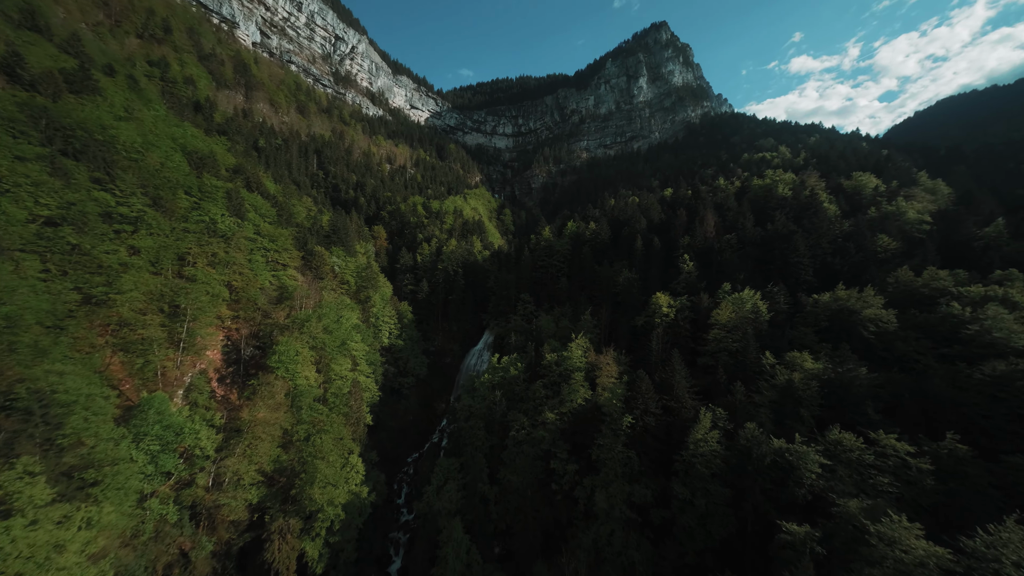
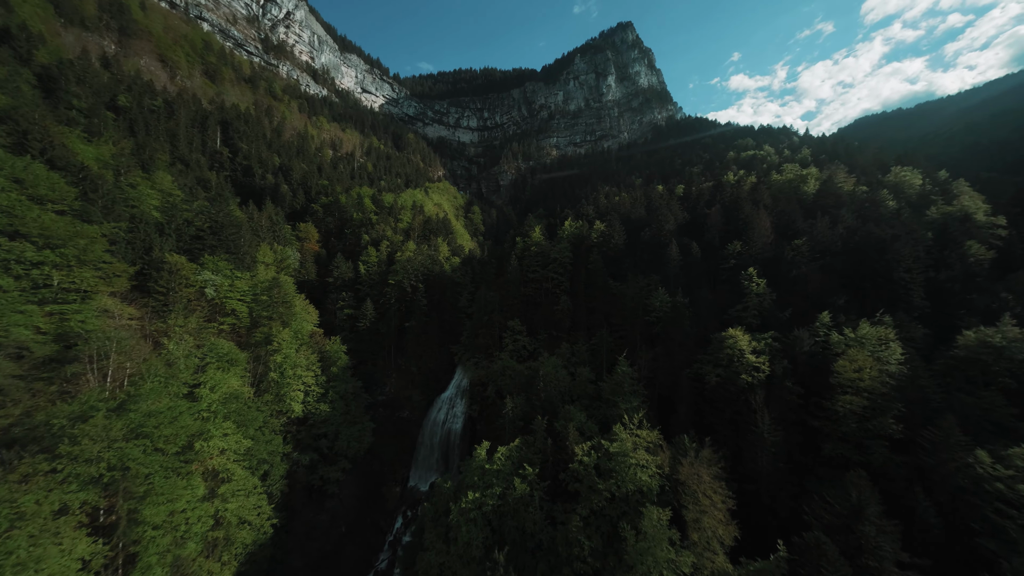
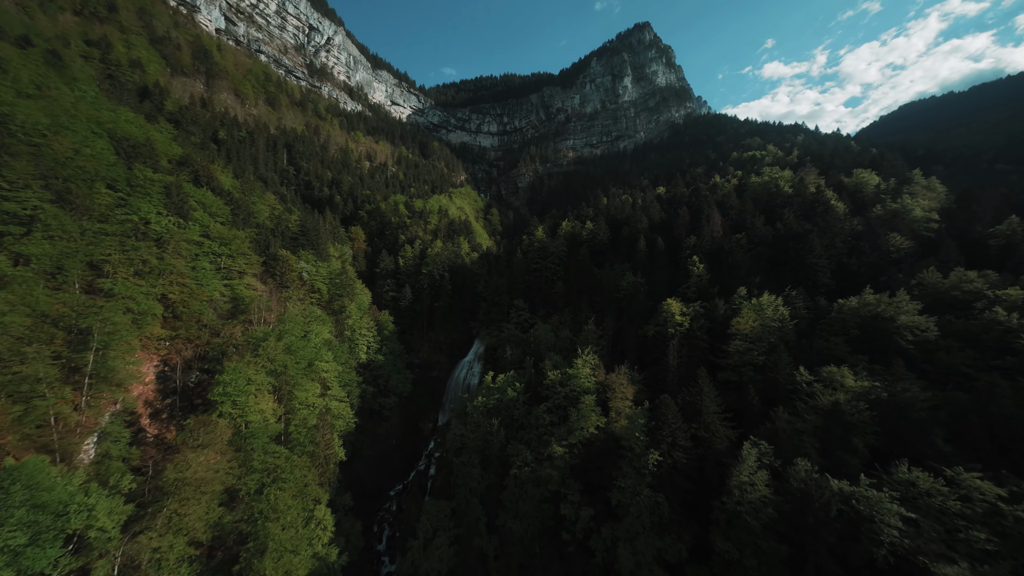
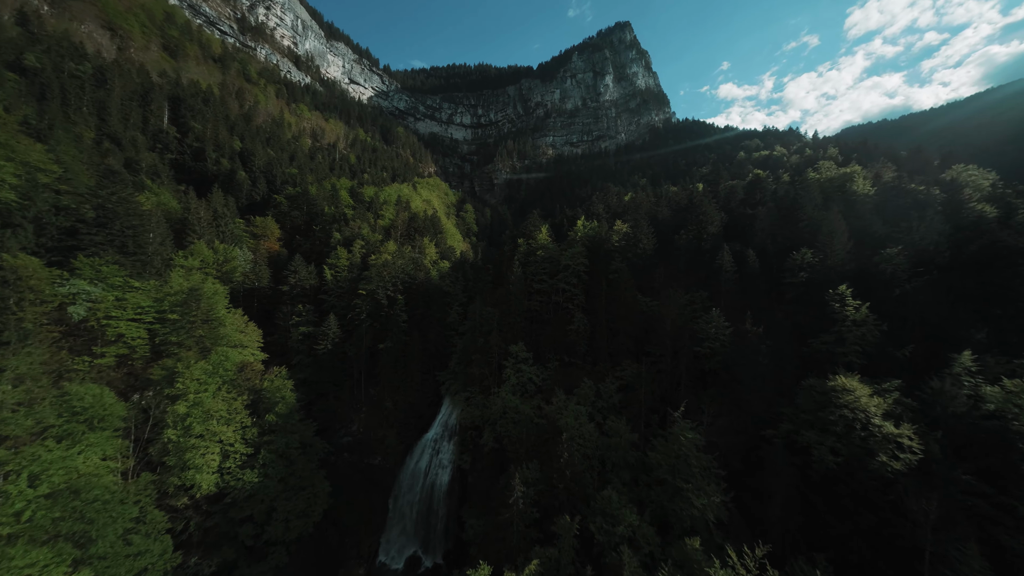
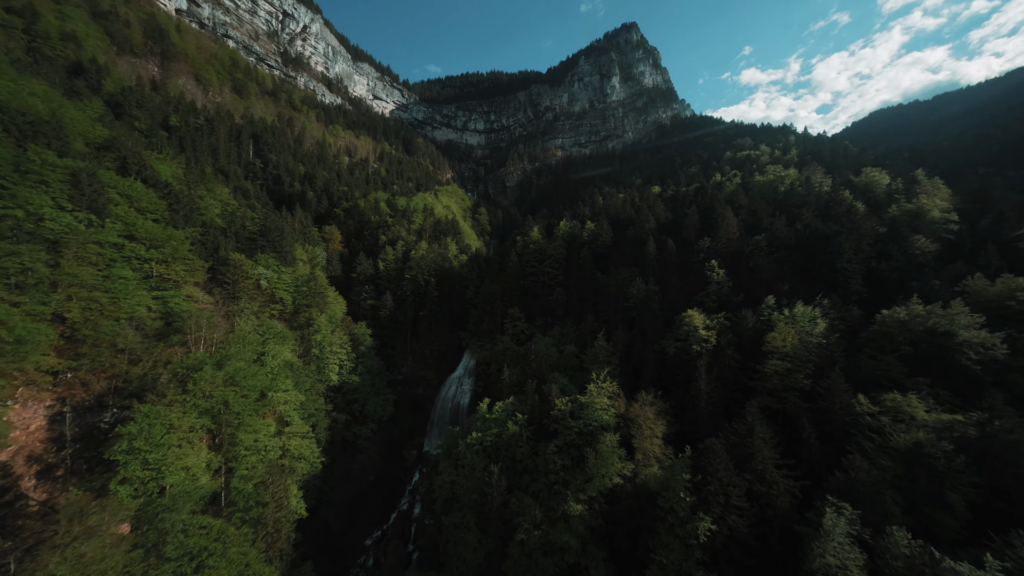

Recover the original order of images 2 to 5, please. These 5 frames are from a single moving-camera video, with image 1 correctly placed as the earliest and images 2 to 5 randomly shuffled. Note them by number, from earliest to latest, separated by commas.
3, 5, 2, 4
